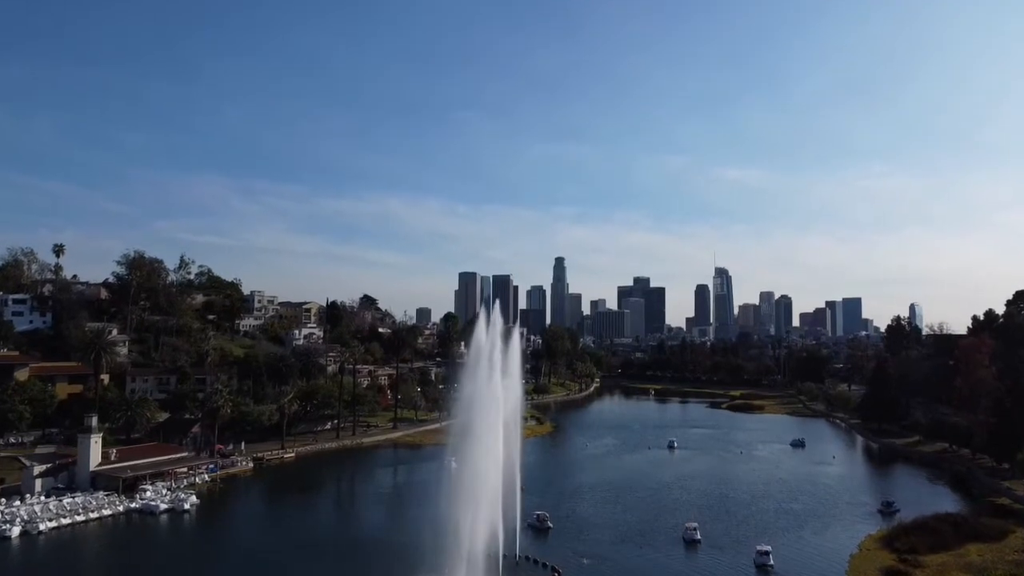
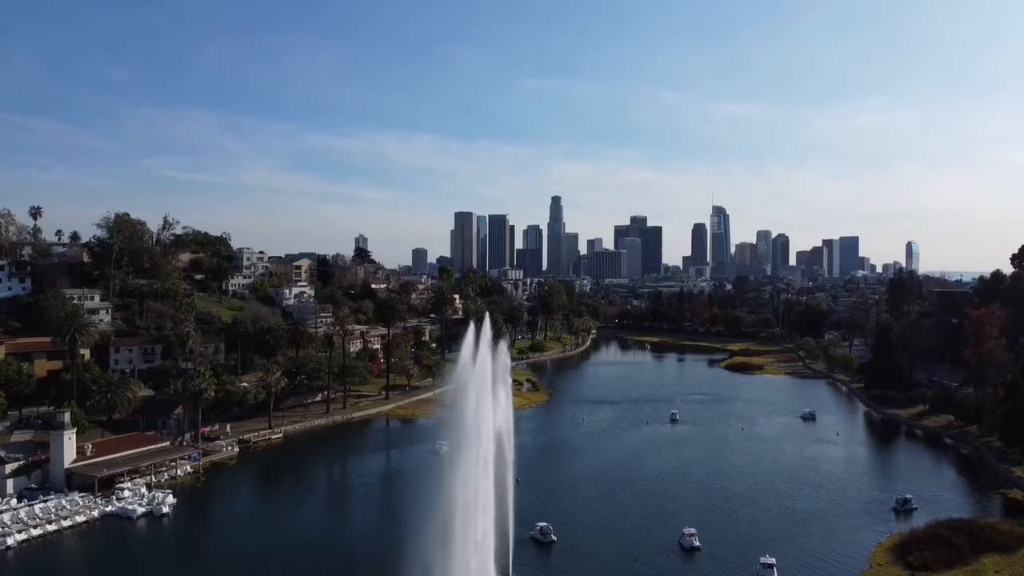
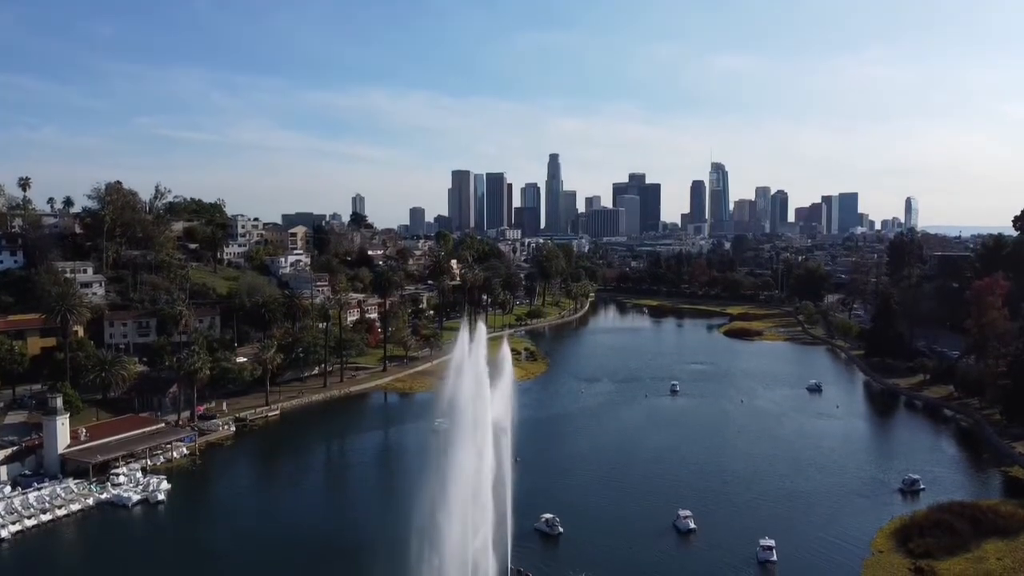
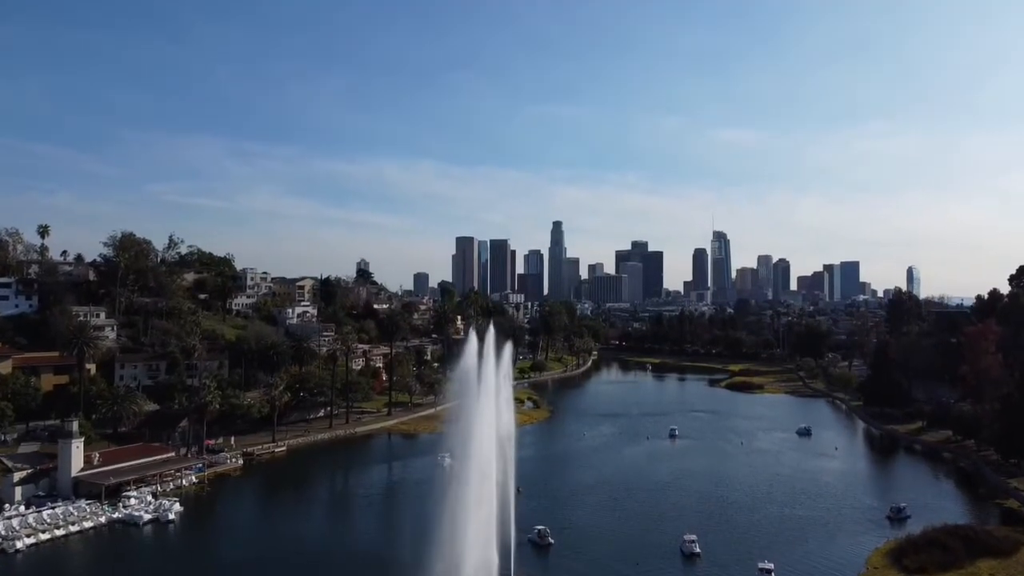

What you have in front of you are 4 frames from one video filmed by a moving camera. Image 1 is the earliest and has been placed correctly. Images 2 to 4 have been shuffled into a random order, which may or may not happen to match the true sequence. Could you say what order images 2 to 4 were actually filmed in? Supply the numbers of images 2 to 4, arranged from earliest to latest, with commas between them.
4, 2, 3
